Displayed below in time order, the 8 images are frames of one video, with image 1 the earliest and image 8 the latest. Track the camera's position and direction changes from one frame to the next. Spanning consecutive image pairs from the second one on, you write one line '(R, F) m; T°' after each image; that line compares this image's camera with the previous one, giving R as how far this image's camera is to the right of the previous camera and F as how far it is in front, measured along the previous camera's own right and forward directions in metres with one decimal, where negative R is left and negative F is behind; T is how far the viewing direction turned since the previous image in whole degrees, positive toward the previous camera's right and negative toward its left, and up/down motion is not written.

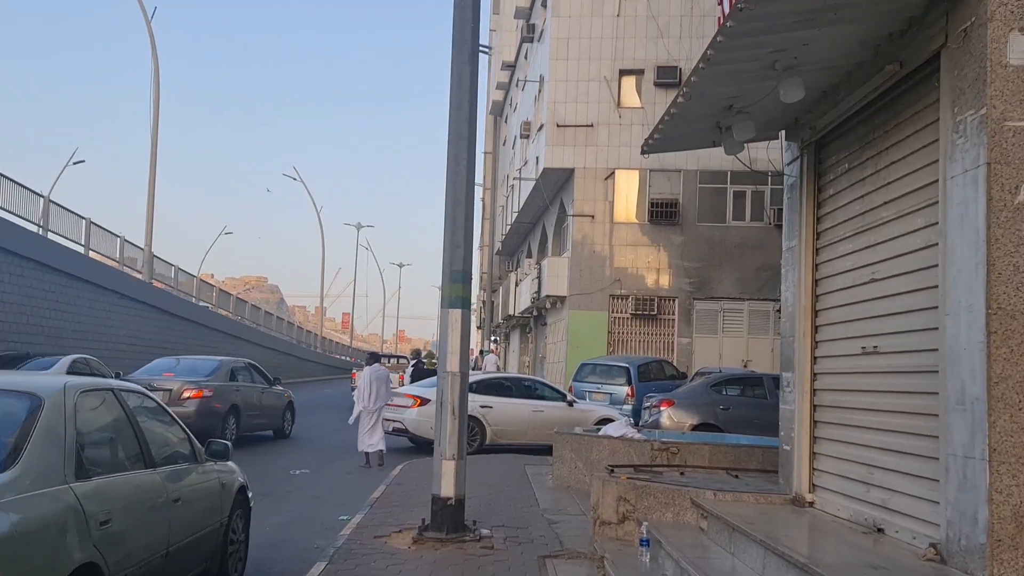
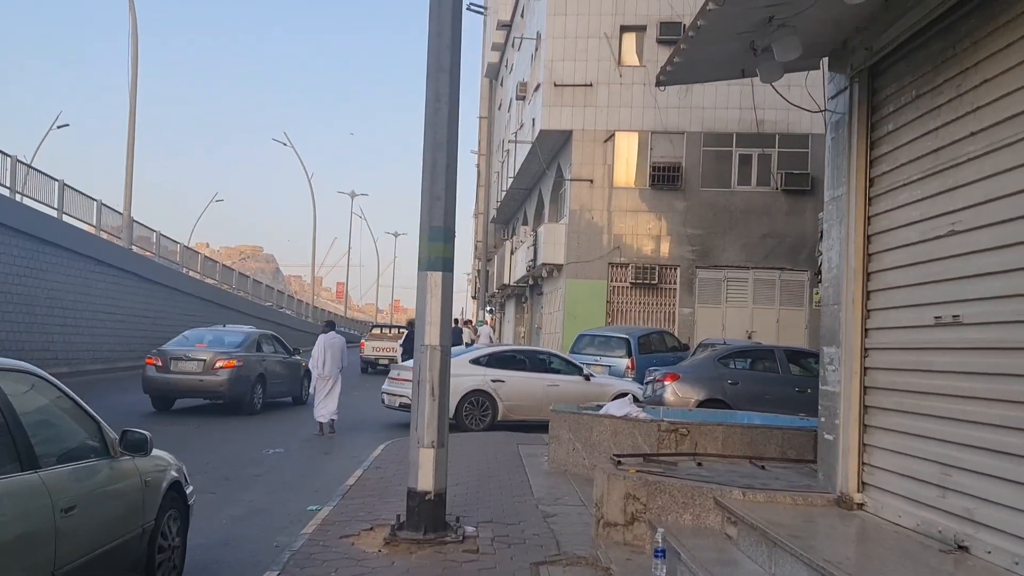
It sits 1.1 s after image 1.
(0.0, +1.1) m; 0°
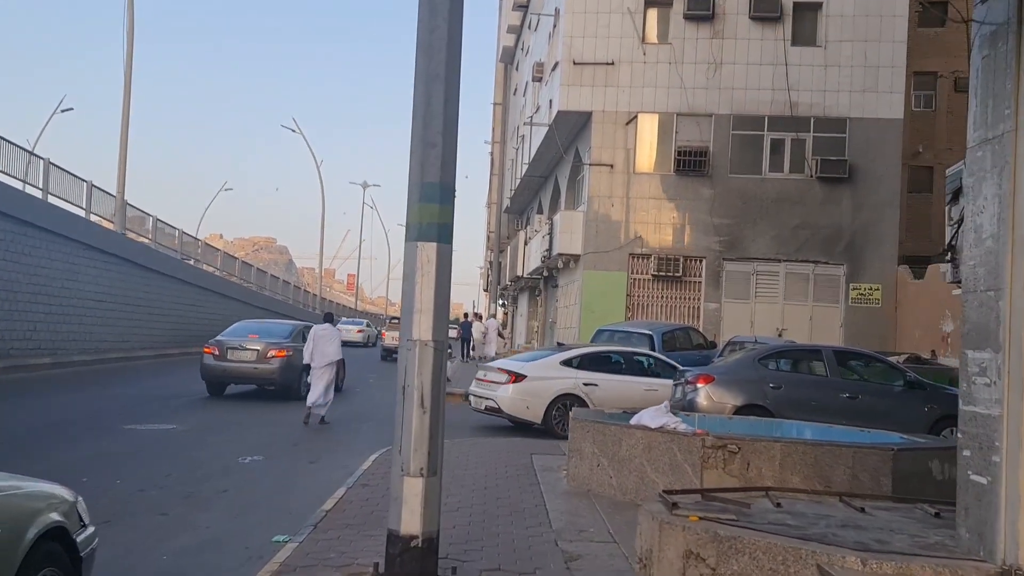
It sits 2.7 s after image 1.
(0.0, +1.5) m; -1°
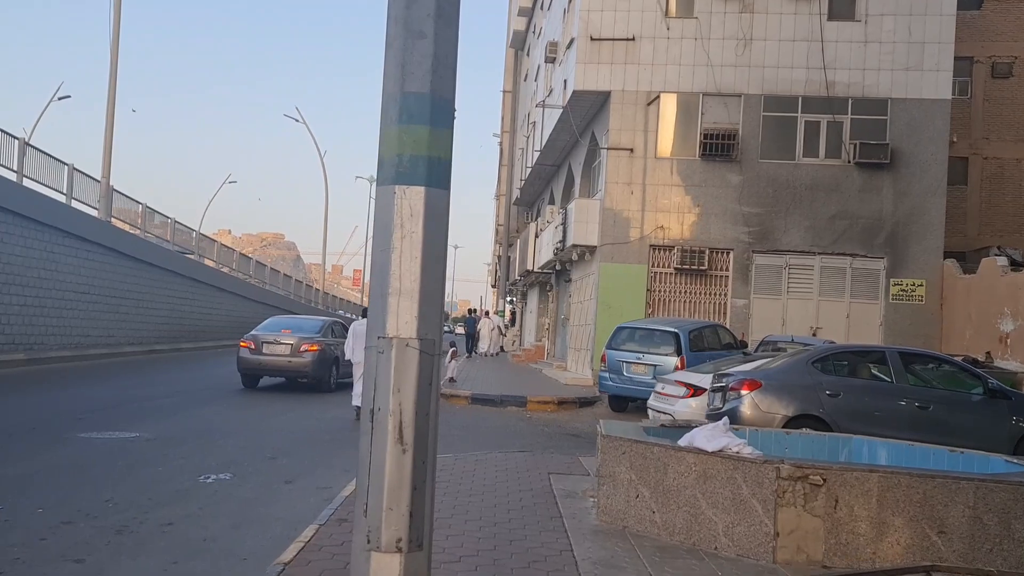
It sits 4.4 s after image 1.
(-0.1, +1.7) m; -1°
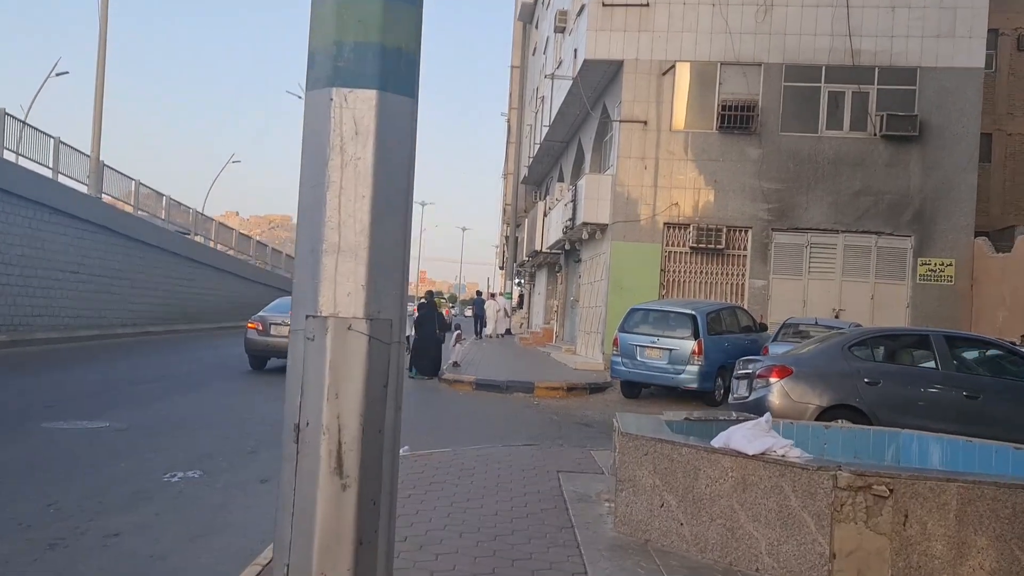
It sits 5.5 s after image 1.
(0.0, +1.0) m; -1°
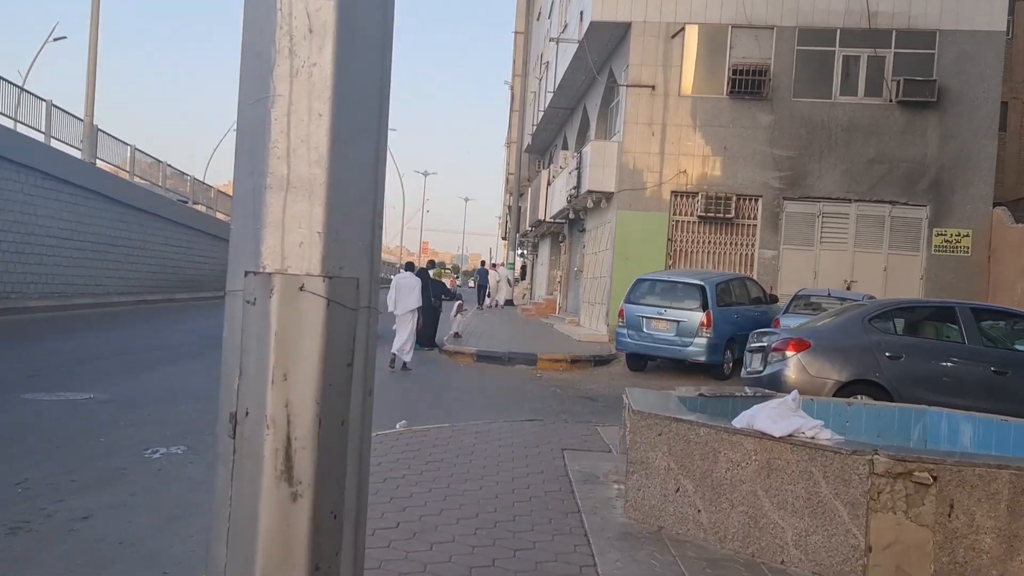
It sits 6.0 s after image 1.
(0.0, +0.5) m; 0°
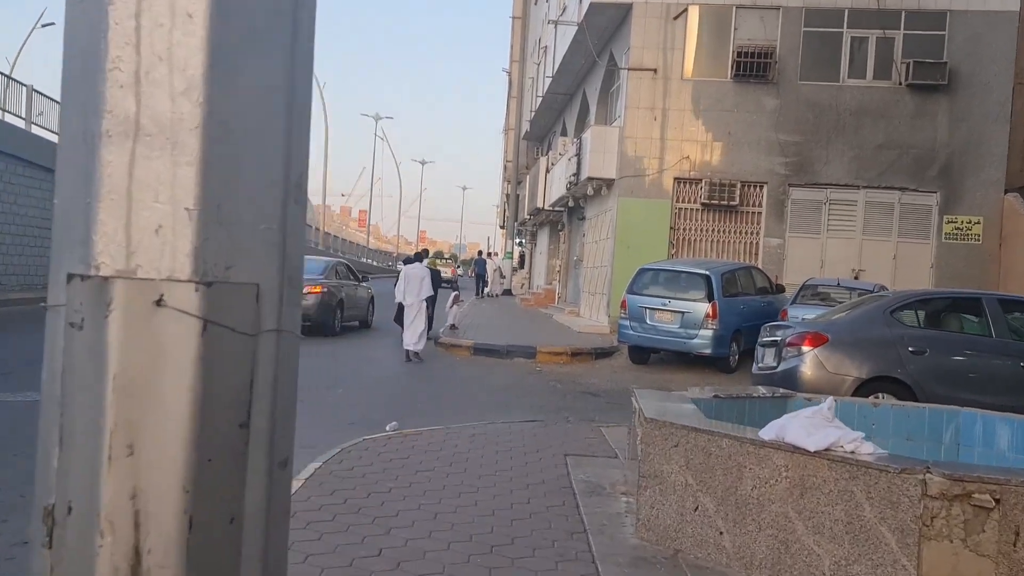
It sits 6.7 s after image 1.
(0.0, +0.6) m; 0°
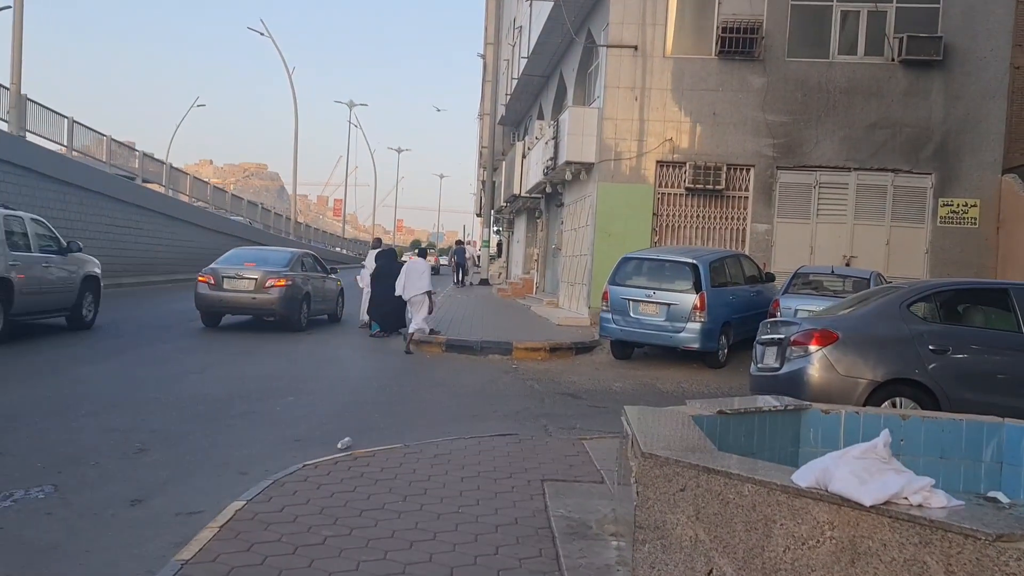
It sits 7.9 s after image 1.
(+0.1, +1.0) m; +1°
